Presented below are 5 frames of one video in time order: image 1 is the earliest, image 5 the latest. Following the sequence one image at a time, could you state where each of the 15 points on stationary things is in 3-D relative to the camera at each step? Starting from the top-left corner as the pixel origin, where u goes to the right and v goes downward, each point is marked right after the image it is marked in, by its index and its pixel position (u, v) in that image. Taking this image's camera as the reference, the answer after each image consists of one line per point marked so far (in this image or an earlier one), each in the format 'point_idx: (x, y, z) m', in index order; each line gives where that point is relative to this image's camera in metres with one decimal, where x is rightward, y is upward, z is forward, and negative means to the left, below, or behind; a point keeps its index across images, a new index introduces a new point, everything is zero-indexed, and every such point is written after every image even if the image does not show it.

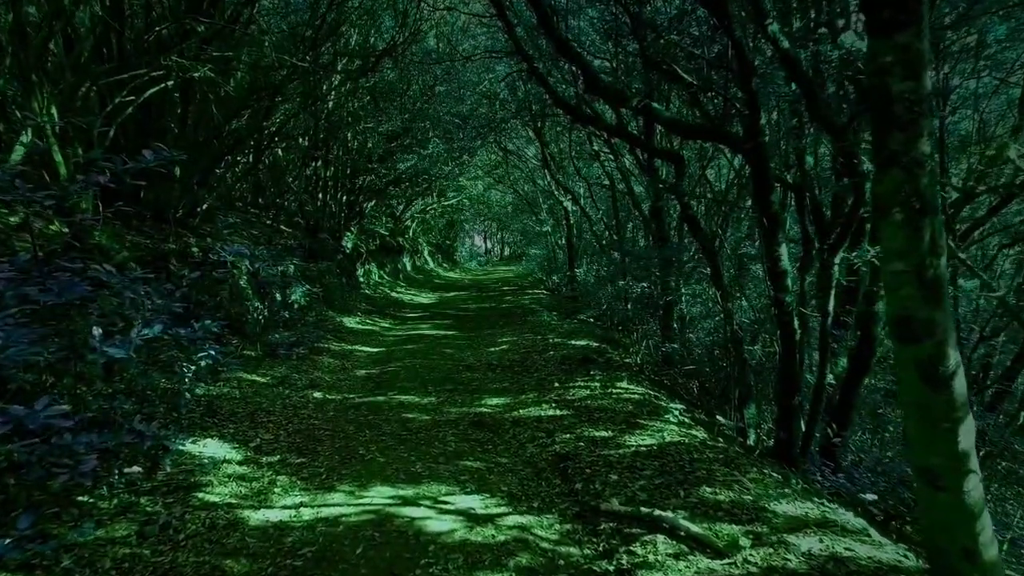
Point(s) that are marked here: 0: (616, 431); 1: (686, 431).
0: (+1.3, -1.8, +7.0) m
1: (+2.3, -1.8, +7.1) m
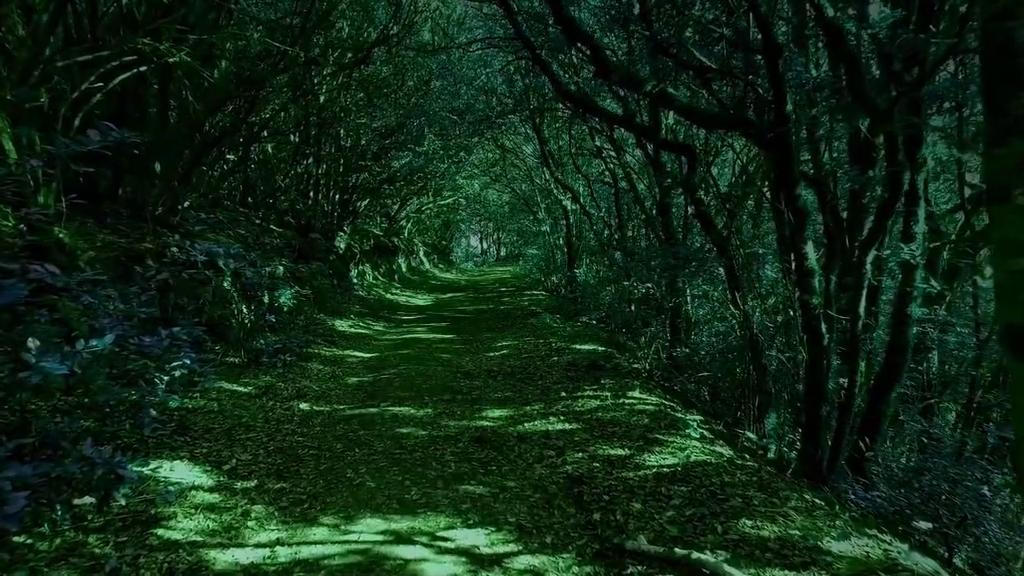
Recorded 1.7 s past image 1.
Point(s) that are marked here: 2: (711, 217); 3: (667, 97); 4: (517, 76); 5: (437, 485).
0: (+1.4, -1.8, +6.3) m
1: (+2.3, -1.9, +6.4) m
2: (+3.7, +1.3, +10.3) m
3: (+2.3, +2.8, +8.1) m
4: (+0.2, +7.2, +18.7) m
5: (-0.8, -2.0, +5.6) m
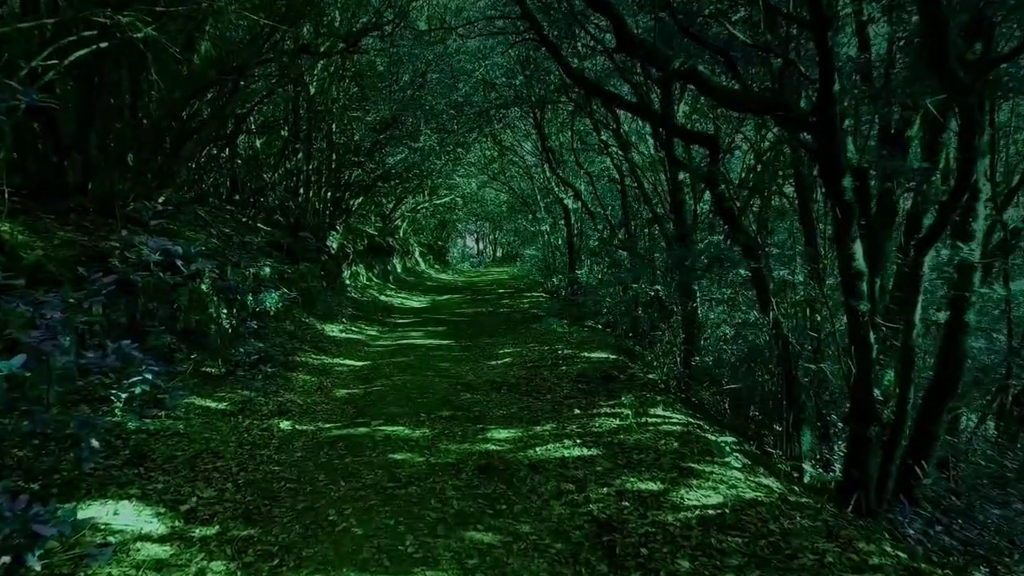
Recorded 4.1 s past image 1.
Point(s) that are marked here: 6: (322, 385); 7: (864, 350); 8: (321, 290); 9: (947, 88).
0: (+1.5, -1.9, +5.3) m
1: (+2.4, -1.9, +5.5) m
2: (+3.8, +1.3, +9.4) m
3: (+2.4, +2.8, +7.1) m
4: (+0.2, +7.1, +17.7) m
5: (-0.6, -2.0, +4.6) m
6: (-3.4, -1.7, +9.8) m
7: (+4.4, -0.8, +6.9) m
8: (-5.9, -0.1, +17.2) m
9: (+4.1, +1.9, +5.3) m
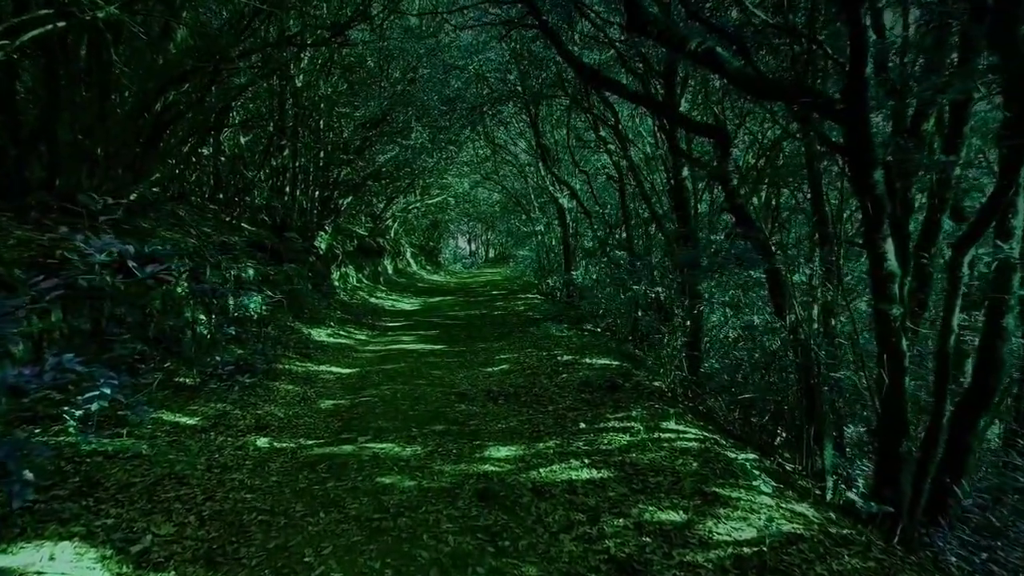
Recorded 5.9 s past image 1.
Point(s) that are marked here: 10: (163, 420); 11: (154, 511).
0: (+1.5, -1.9, +4.7) m
1: (+2.5, -1.9, +4.9) m
2: (+3.8, +1.2, +8.9) m
3: (+2.4, +2.7, +6.5) m
4: (0.0, +7.0, +17.1) m
5: (-0.6, -2.1, +4.0) m
6: (-3.4, -1.8, +9.1) m
7: (+4.4, -0.8, +6.3) m
8: (-6.1, -0.1, +16.5) m
9: (+4.2, +1.9, +4.7) m
10: (-4.3, -1.6, +6.8) m
11: (-3.1, -1.9, +4.8) m
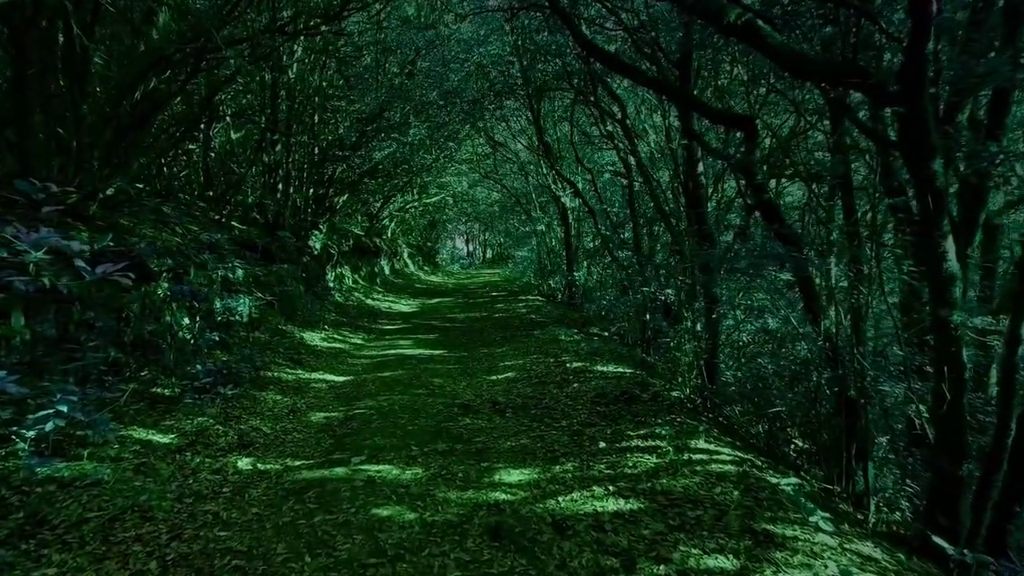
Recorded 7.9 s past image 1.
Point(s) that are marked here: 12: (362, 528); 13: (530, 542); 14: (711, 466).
0: (+1.7, -1.9, +4.0) m
1: (+2.6, -2.0, +4.2) m
2: (+3.9, +1.2, +8.2) m
3: (+2.5, +2.7, +5.8) m
4: (+0.1, +7.0, +16.4) m
5: (-0.4, -2.1, +3.3) m
6: (-3.3, -1.8, +8.4) m
7: (+4.5, -0.8, +5.6) m
8: (-6.0, -0.2, +15.7) m
9: (+4.3, +1.8, +4.0) m
10: (-4.2, -1.7, +6.1) m
11: (-3.0, -2.0, +4.1) m
12: (-1.3, -2.0, +4.6) m
13: (+0.1, -2.0, +4.4) m
14: (+2.0, -1.8, +5.6) m
